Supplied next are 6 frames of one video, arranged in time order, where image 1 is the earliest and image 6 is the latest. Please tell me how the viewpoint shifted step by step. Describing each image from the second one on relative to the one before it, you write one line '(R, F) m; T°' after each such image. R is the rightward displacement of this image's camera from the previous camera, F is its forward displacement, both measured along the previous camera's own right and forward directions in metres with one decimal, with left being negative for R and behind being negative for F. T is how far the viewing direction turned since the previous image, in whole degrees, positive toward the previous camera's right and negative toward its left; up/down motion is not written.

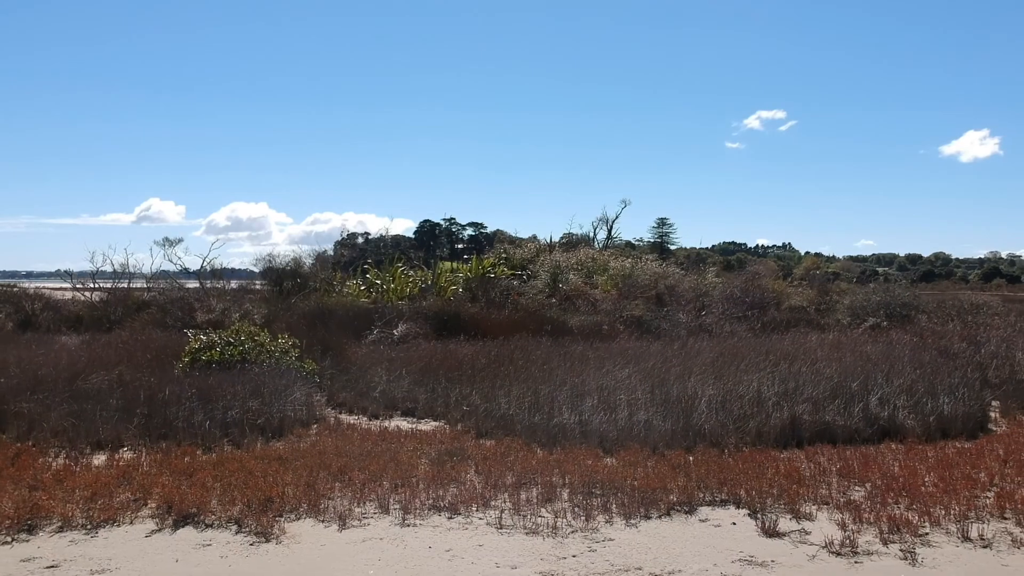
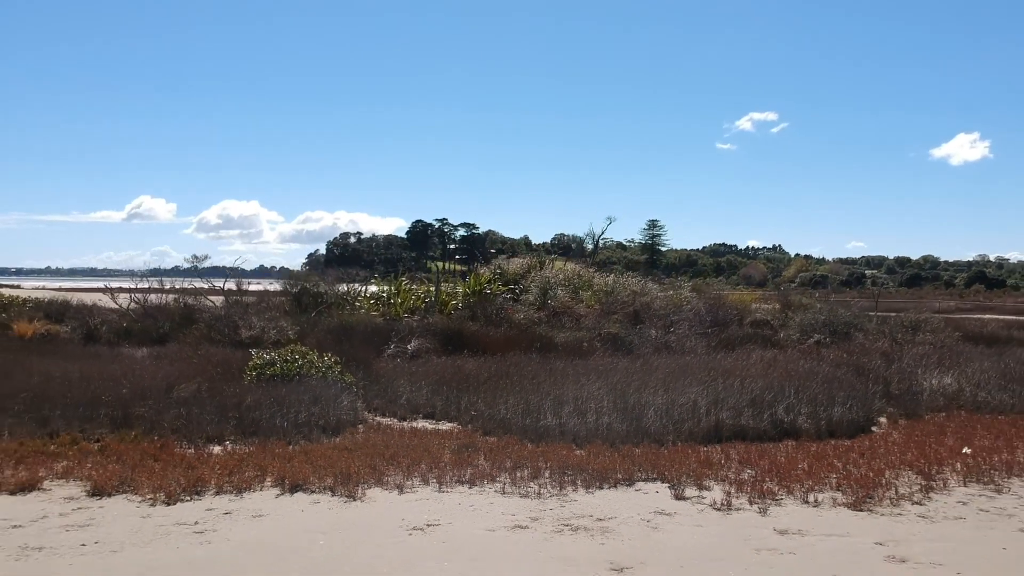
(-0.1, -1.9) m; +1°
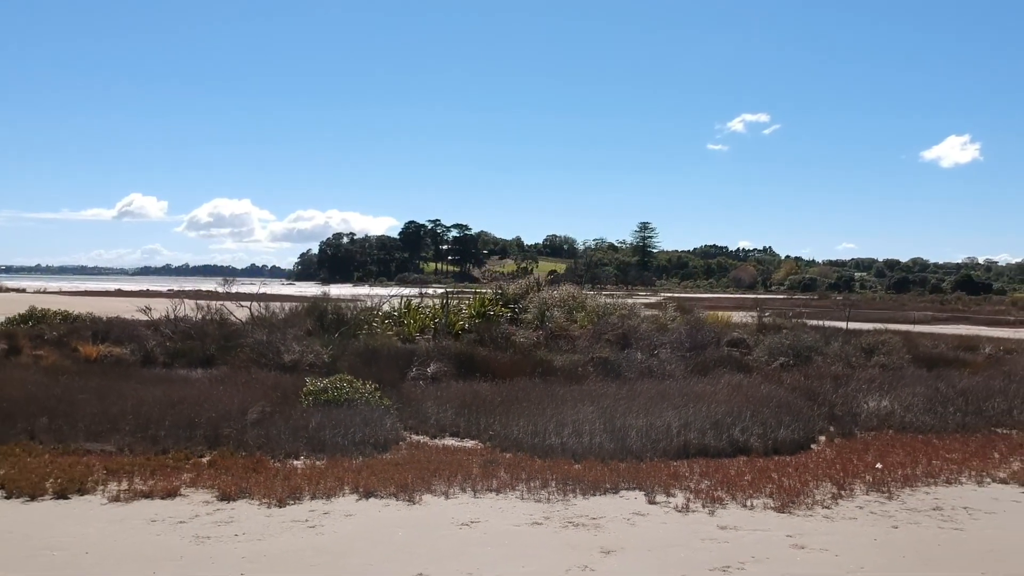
(-0.3, -1.9) m; +1°
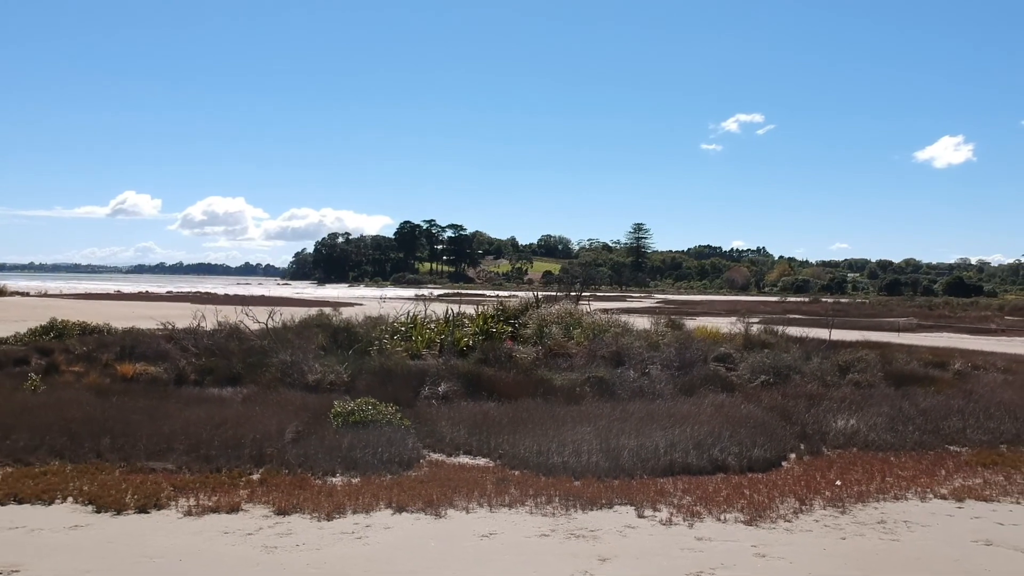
(-0.2, -1.3) m; 0°
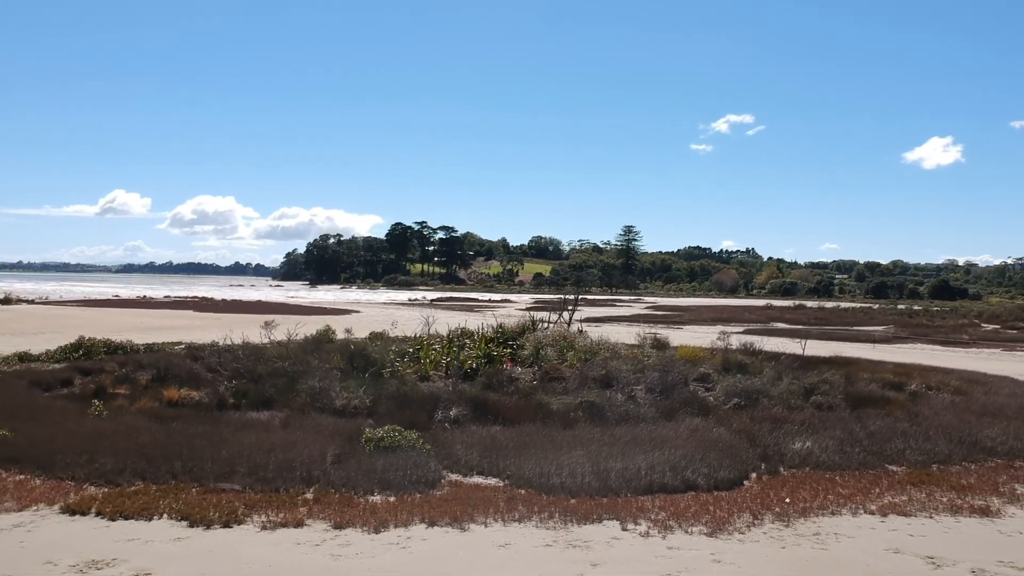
(-0.3, -2.1) m; +1°
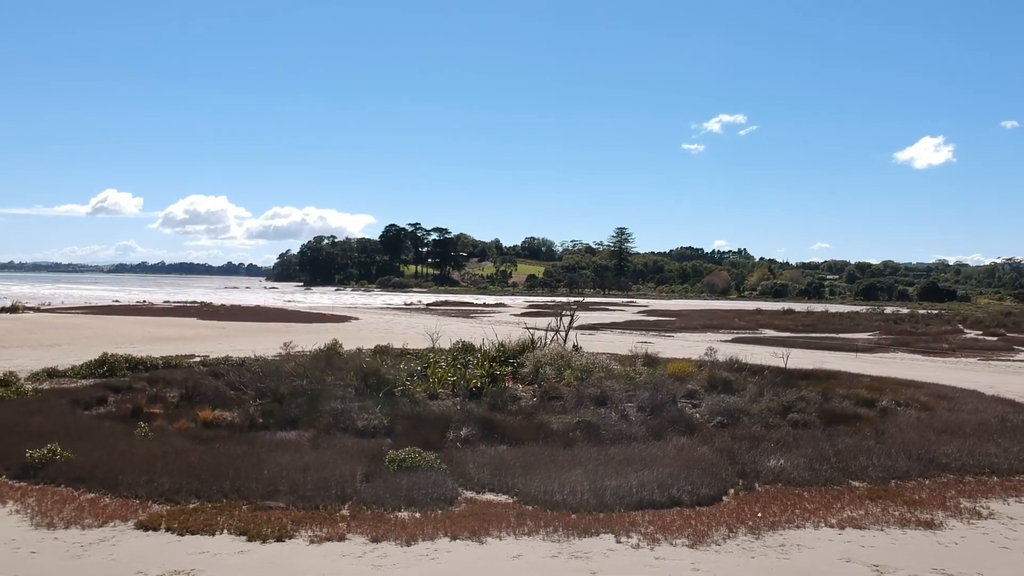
(-0.3, -1.8) m; +1°
